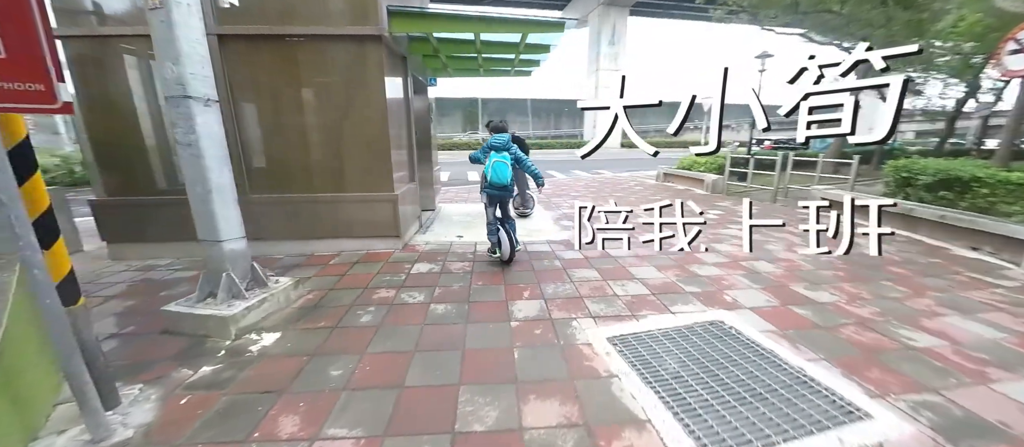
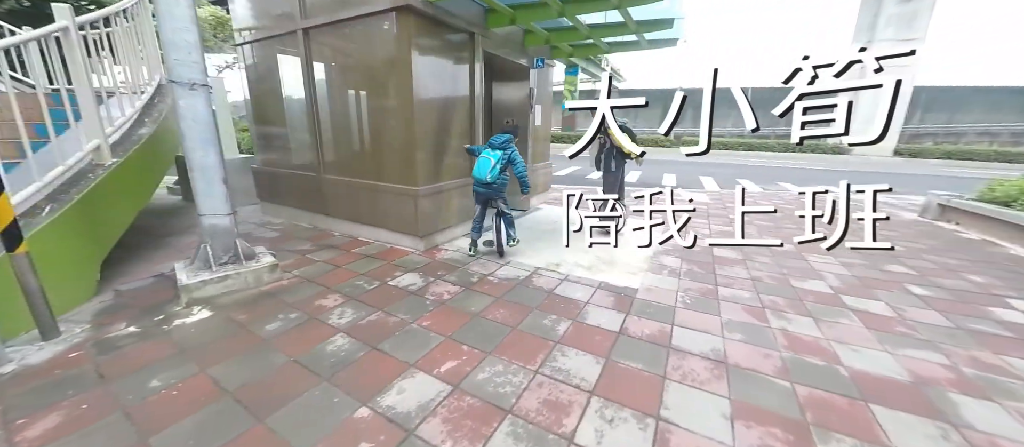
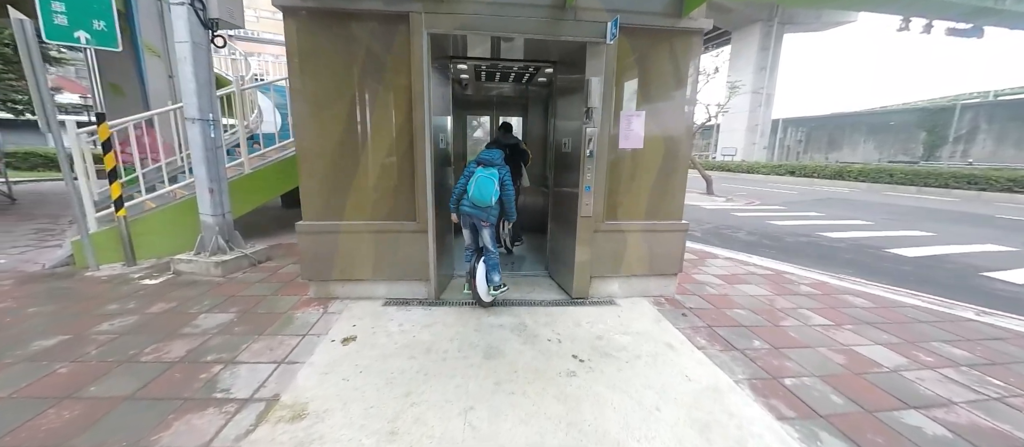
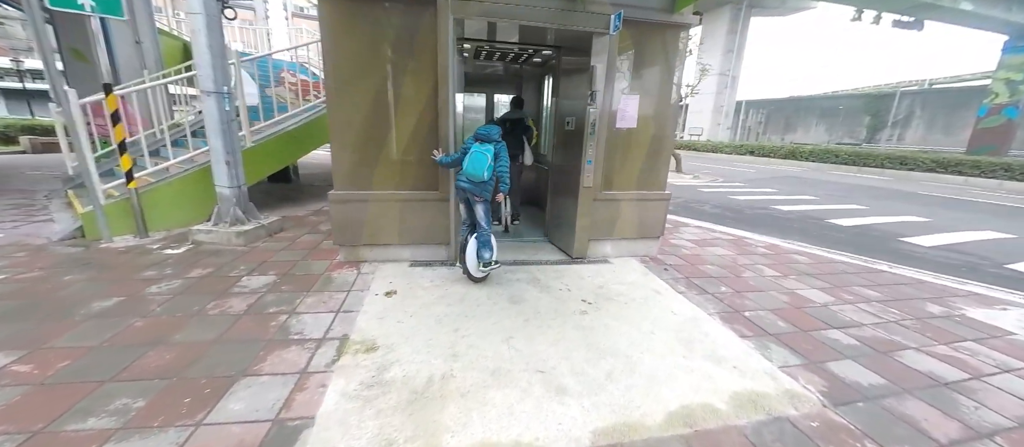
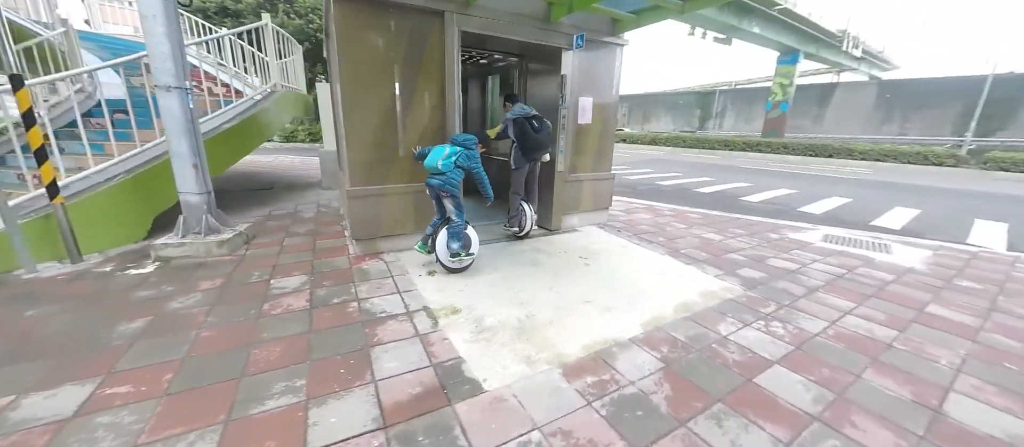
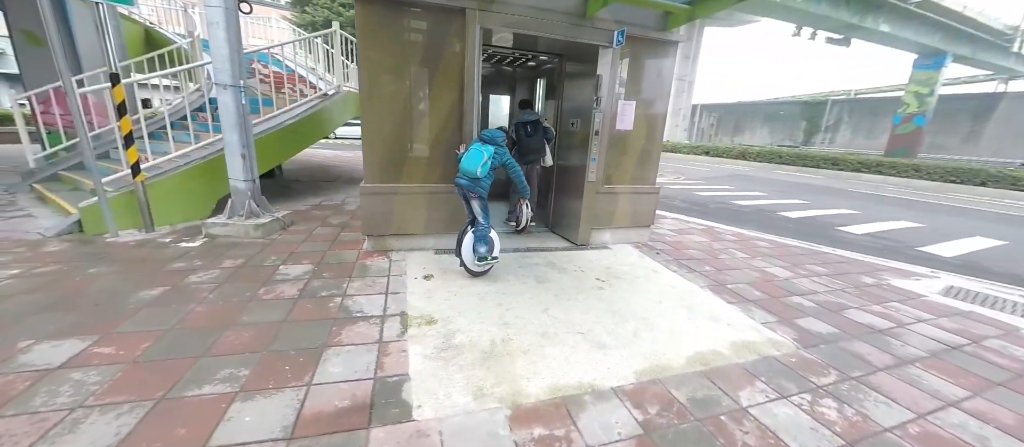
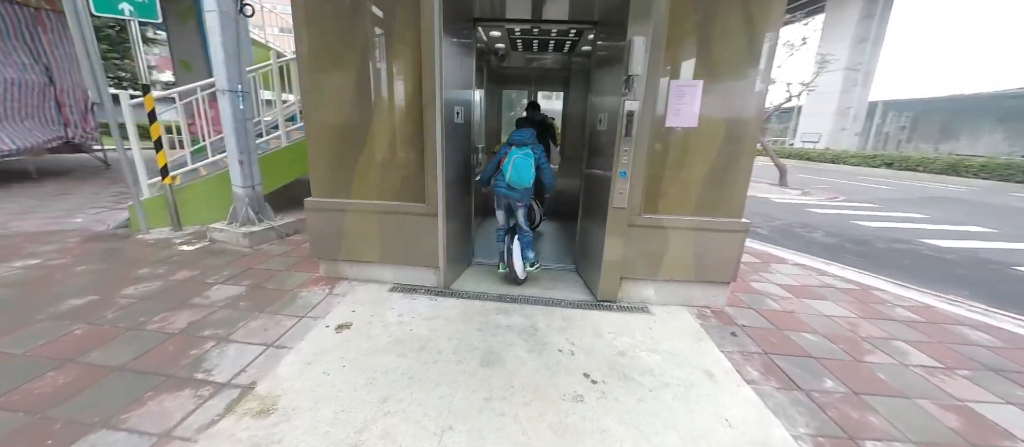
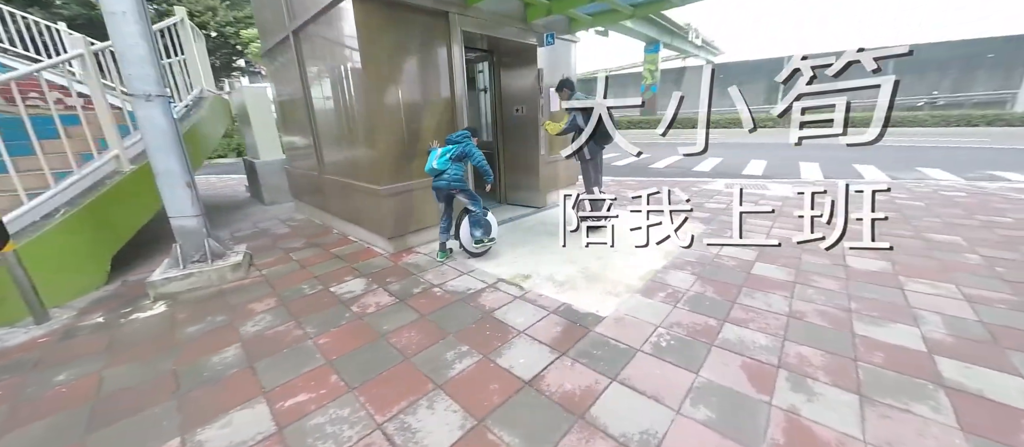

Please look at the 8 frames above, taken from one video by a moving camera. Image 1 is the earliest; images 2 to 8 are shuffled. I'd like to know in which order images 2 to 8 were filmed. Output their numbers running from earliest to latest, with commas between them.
2, 8, 5, 6, 4, 3, 7
